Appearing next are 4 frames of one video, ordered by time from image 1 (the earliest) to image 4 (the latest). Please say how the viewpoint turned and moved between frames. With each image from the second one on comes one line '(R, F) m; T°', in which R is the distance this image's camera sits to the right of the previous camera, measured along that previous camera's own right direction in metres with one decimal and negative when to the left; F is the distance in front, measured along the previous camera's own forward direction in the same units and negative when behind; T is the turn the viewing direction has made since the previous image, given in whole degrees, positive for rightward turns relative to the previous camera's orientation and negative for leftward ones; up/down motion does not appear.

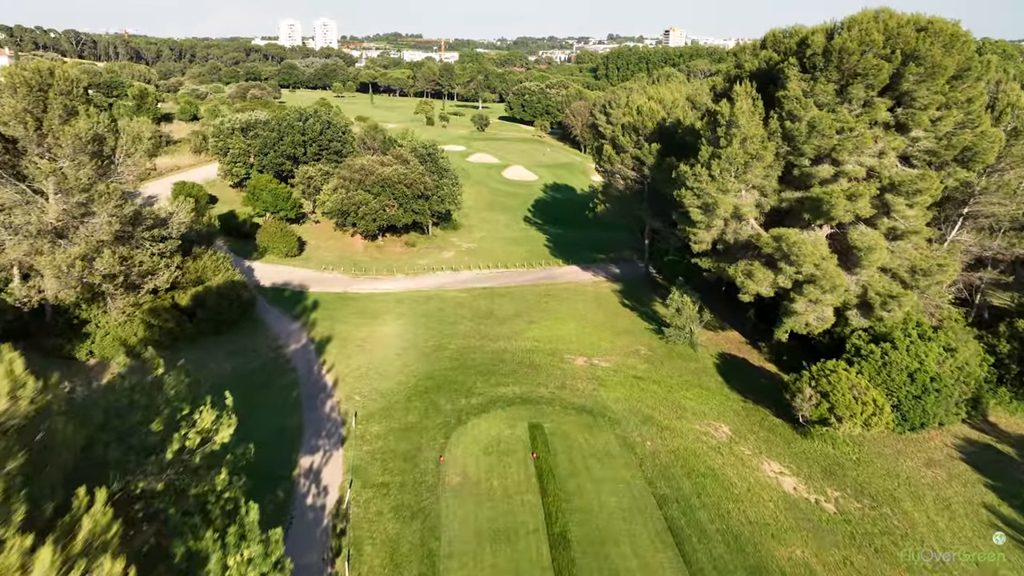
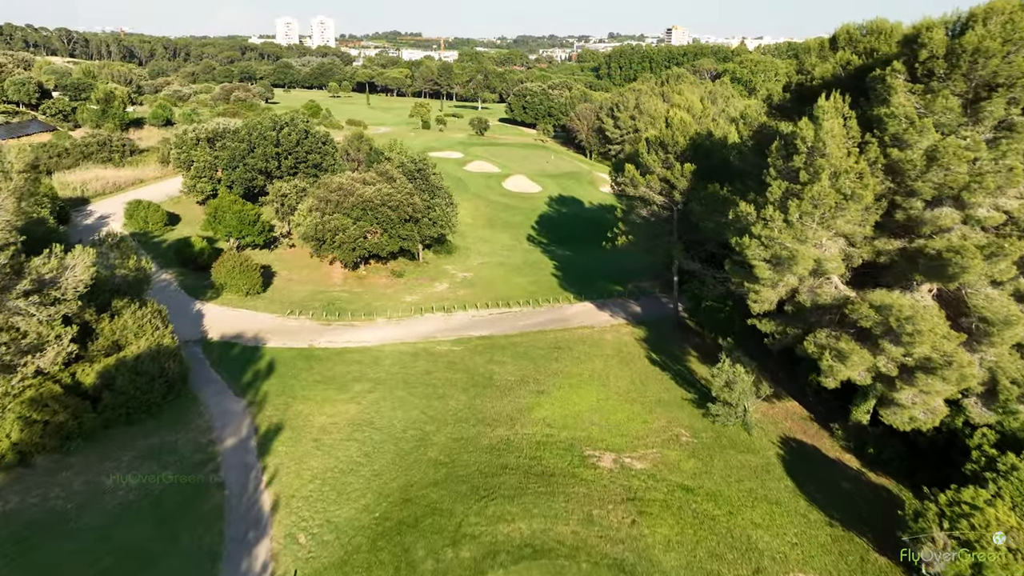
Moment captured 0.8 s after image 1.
(-0.2, +7.0) m; 0°
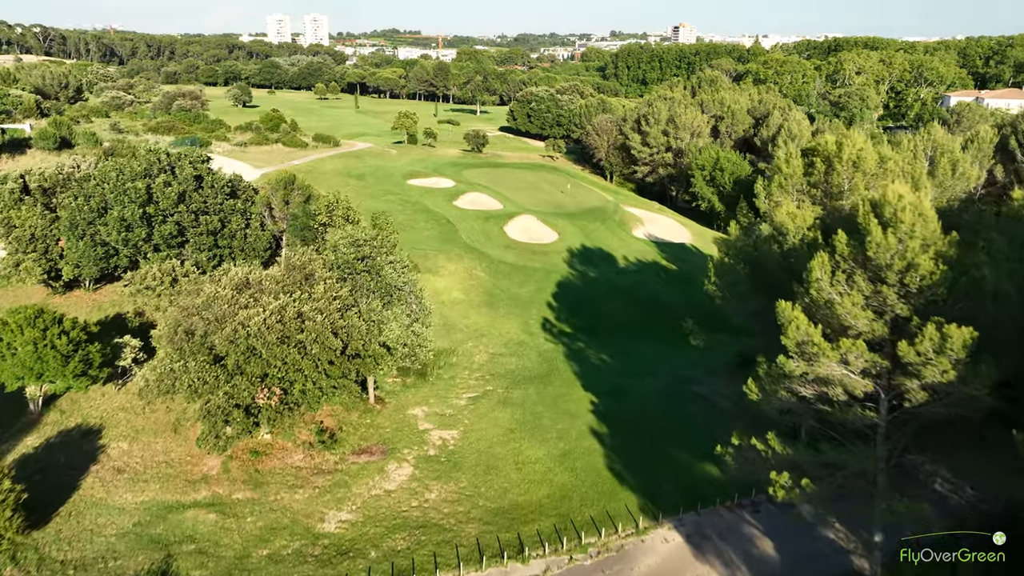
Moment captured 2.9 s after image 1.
(-0.5, +19.4) m; 0°
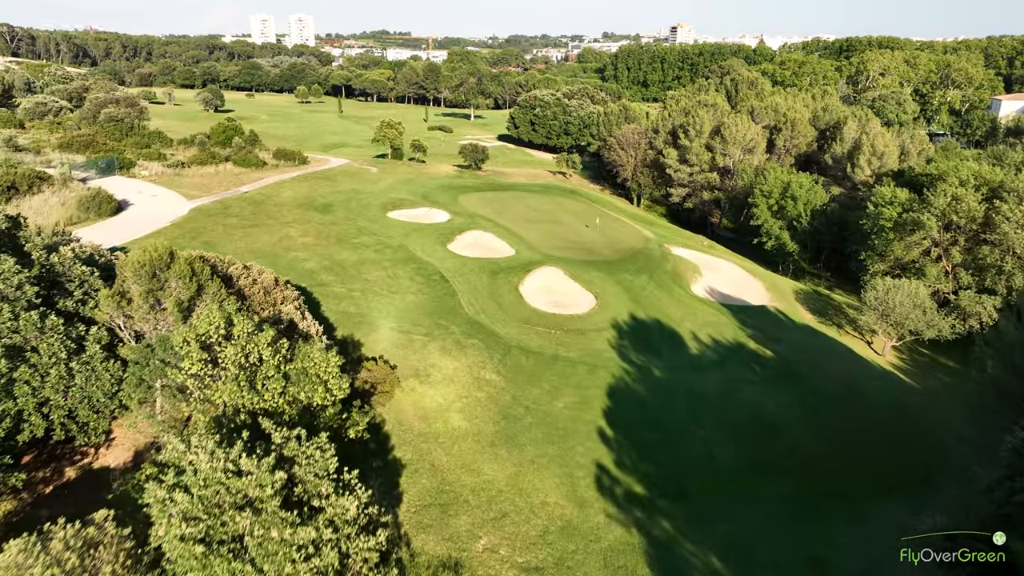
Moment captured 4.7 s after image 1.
(-1.6, +16.2) m; +1°
